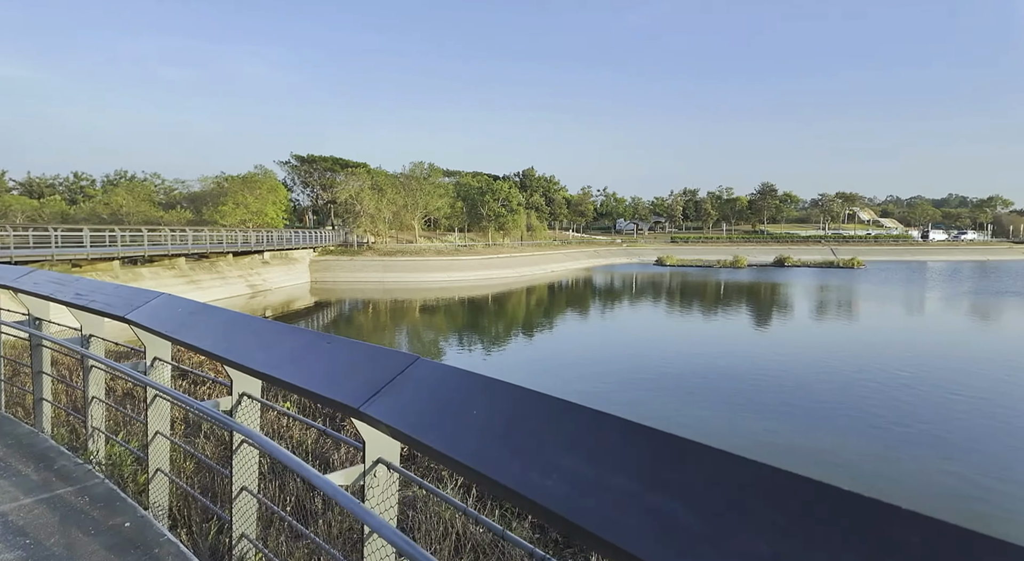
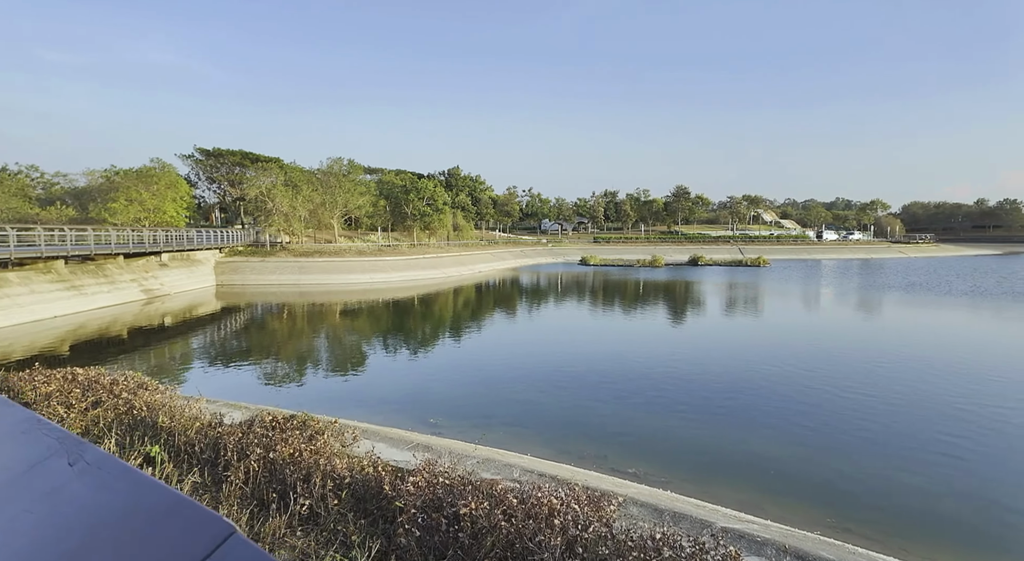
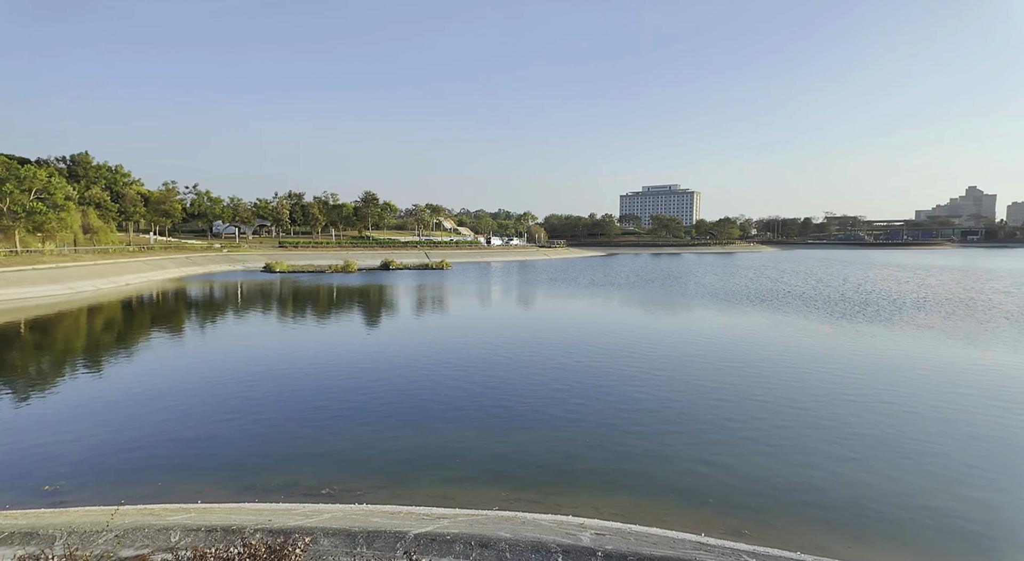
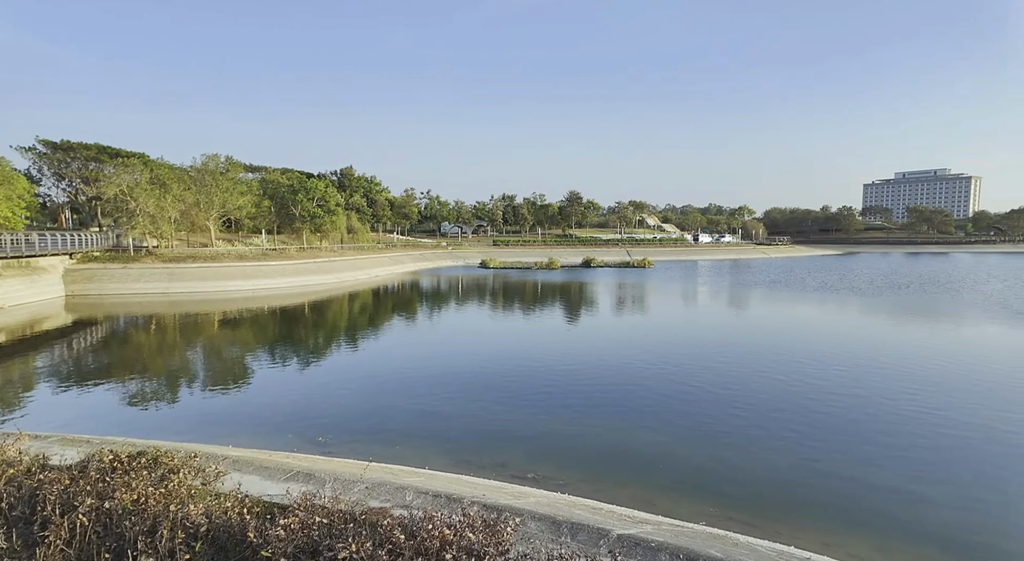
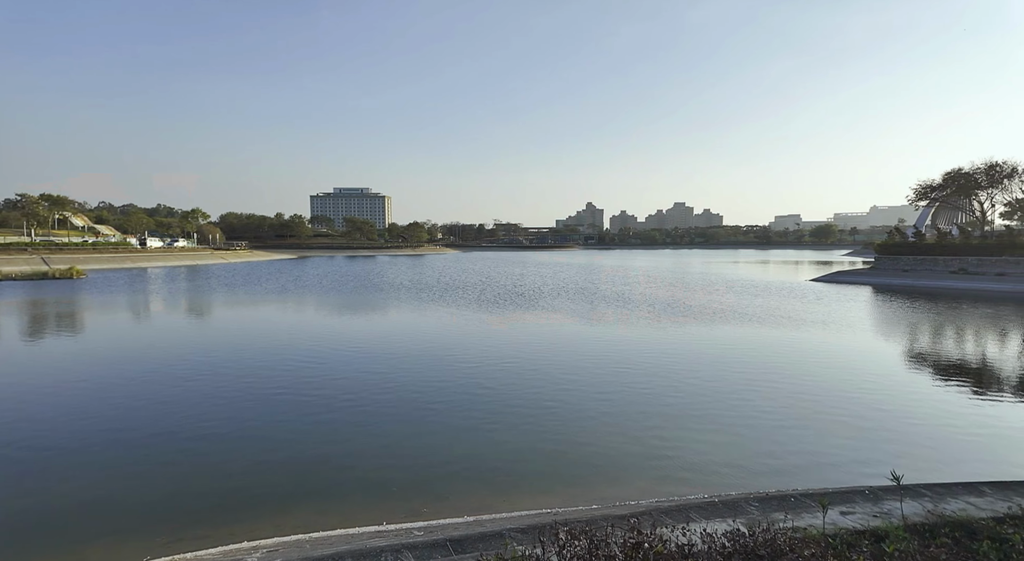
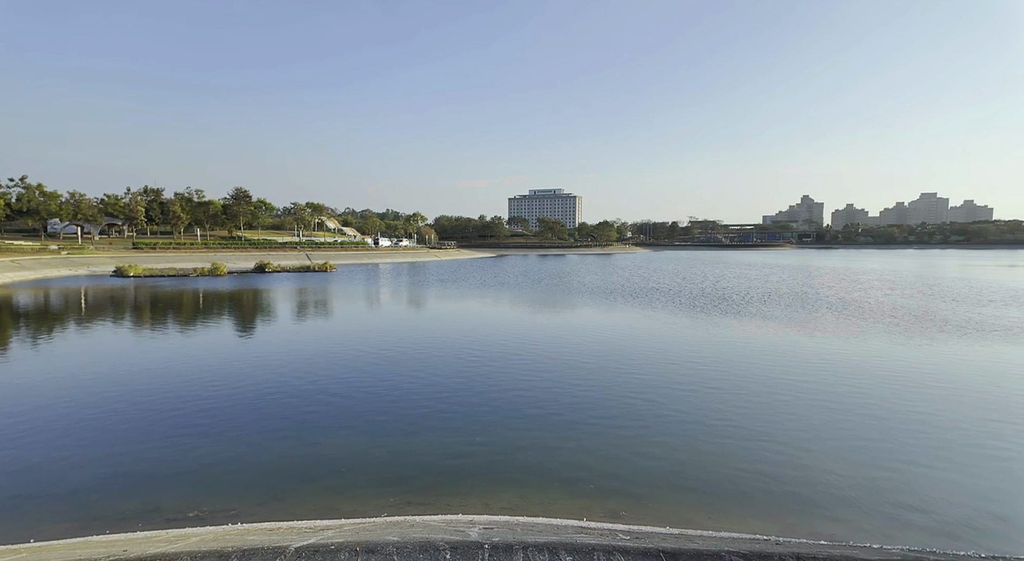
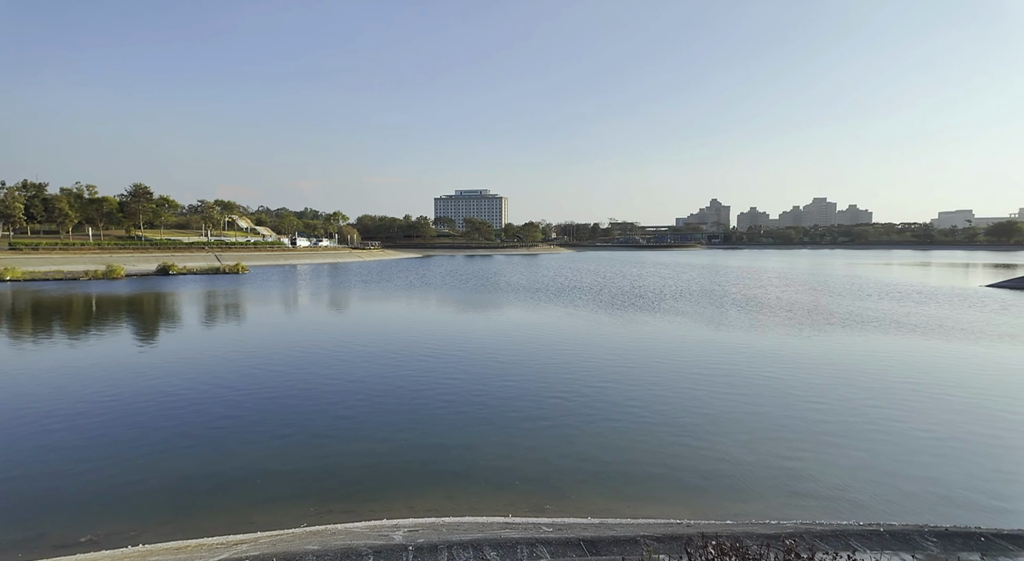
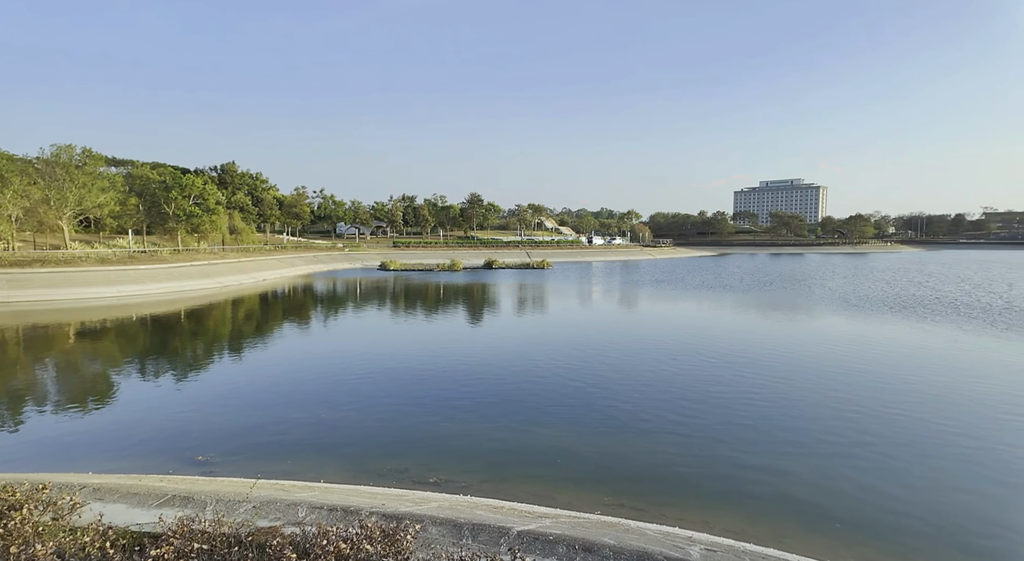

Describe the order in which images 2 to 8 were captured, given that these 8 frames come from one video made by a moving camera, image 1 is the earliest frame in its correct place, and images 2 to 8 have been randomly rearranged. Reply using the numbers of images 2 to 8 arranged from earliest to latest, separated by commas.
2, 4, 8, 3, 6, 7, 5
